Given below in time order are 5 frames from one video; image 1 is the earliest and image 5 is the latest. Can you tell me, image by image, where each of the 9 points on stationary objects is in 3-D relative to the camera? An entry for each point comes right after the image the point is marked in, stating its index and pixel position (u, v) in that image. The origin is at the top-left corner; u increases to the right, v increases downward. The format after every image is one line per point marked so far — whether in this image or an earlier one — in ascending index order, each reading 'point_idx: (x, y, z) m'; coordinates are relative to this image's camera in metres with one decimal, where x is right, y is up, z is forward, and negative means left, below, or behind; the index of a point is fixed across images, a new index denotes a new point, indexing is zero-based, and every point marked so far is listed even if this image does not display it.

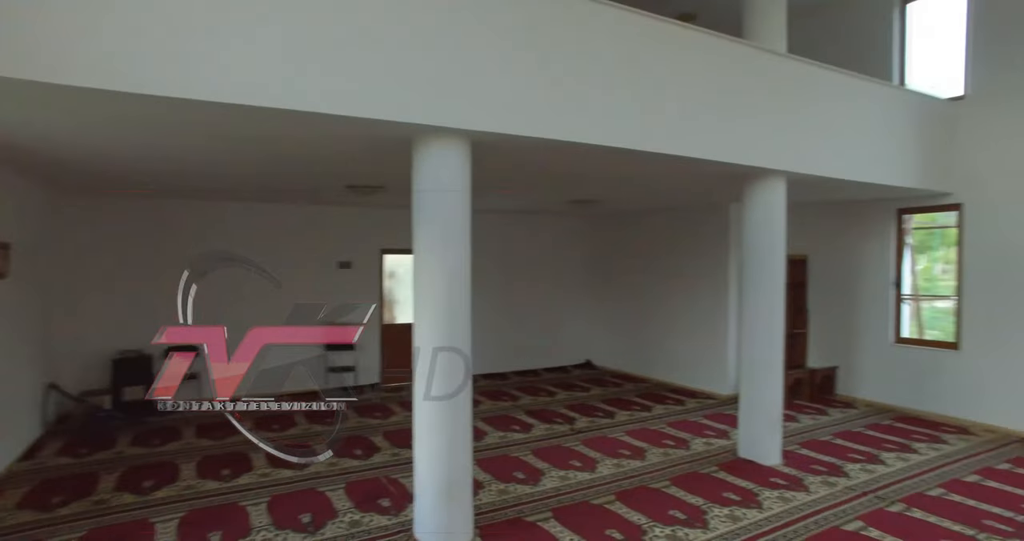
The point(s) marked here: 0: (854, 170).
0: (+2.9, +0.9, +5.5) m
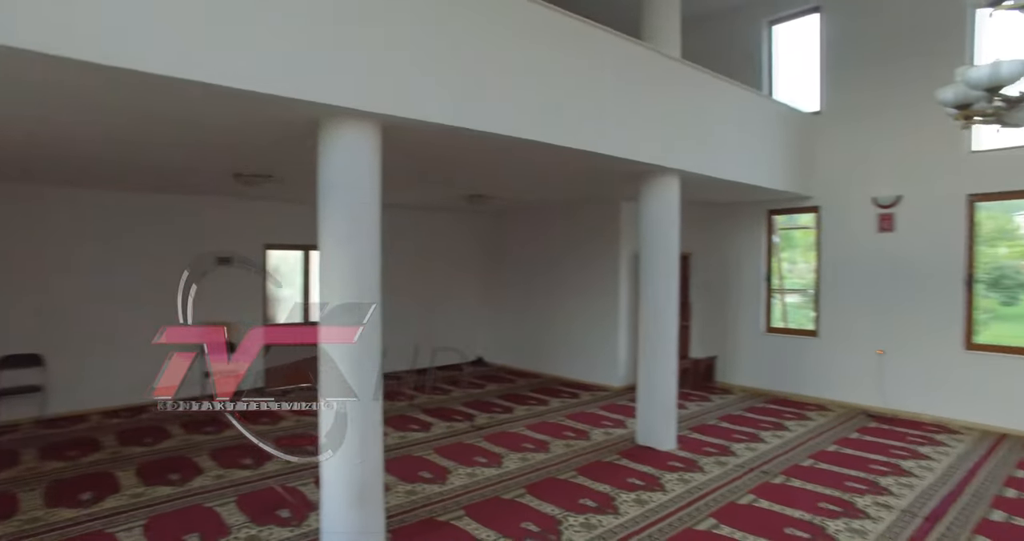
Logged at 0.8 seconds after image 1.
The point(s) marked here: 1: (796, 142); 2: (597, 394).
0: (+2.1, +0.9, +5.9) m
1: (+3.0, +1.4, +6.6) m
2: (+1.0, -1.4, +7.4) m
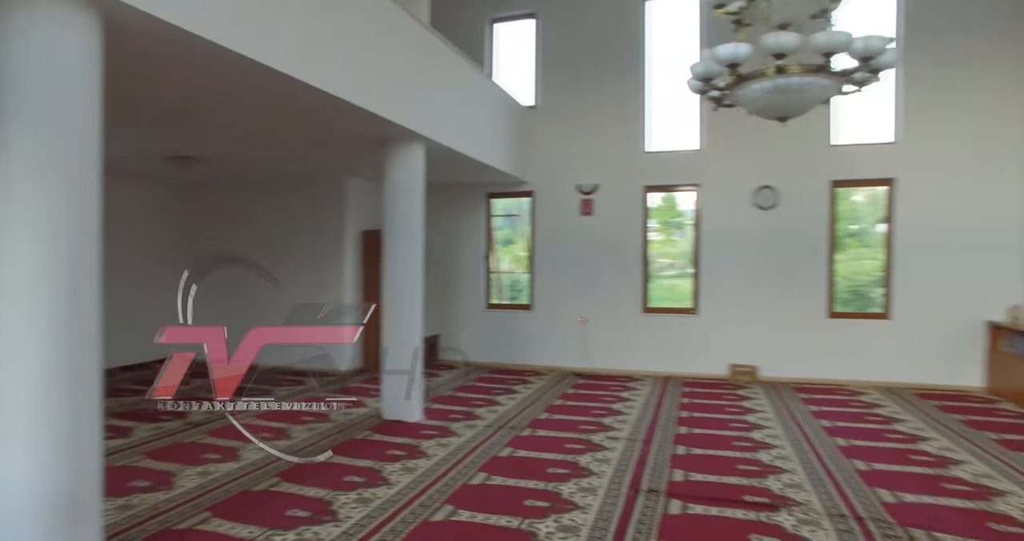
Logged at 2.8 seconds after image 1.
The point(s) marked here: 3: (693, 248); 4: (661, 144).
0: (-0.4, +1.2, +6.1) m
1: (0.0, +1.6, +7.3) m
2: (-2.1, -1.2, +6.9) m
3: (+2.1, +0.3, +7.3) m
4: (+1.7, +1.5, +7.3) m
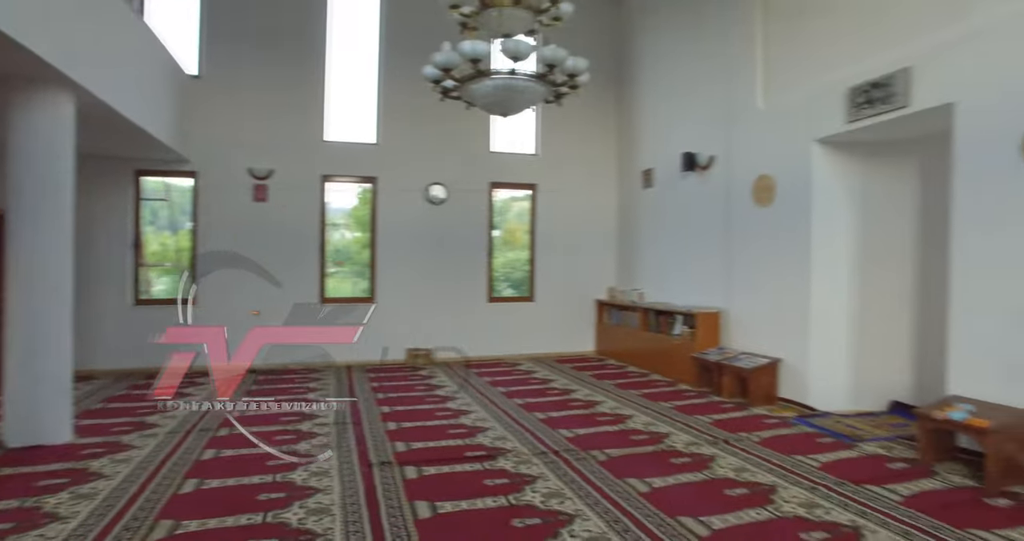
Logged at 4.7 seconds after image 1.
0: (-3.1, +1.3, +5.2) m
1: (-3.4, +1.7, +6.3) m
2: (-4.9, -1.1, +4.9) m
3: (-1.7, +0.4, +7.5) m
4: (-2.0, +1.6, +7.4) m
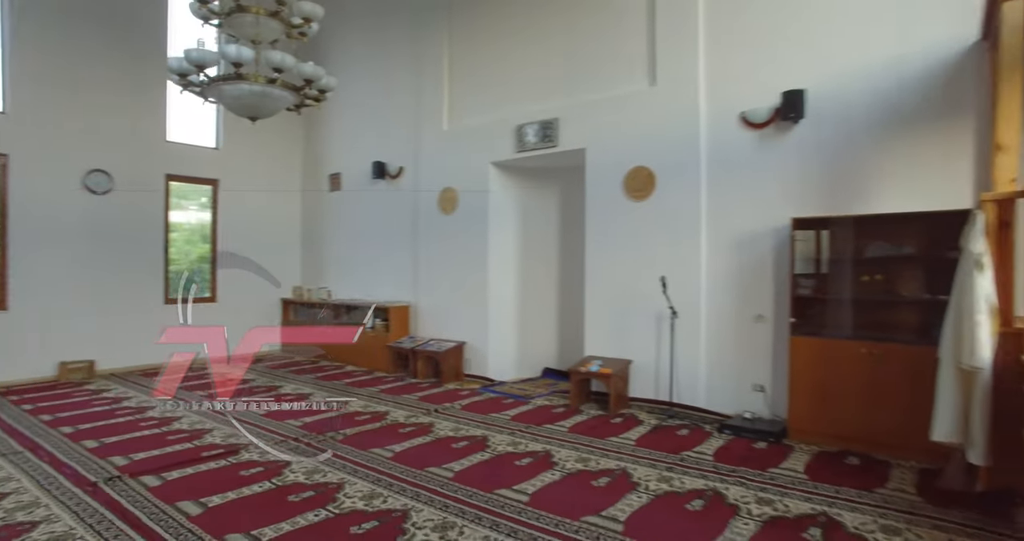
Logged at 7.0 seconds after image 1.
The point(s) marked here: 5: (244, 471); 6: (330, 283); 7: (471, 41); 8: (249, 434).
0: (-4.9, +1.3, +3.5) m
1: (-5.8, +1.7, +4.3) m
2: (-6.3, -1.1, +2.3) m
3: (-4.9, +0.4, +6.2) m
4: (-5.2, +1.6, +6.0) m
5: (-1.7, -1.3, +4.0) m
6: (-2.4, -0.2, +8.5) m
7: (-0.4, +2.5, +7.0) m
8: (-1.9, -1.2, +4.7) m
